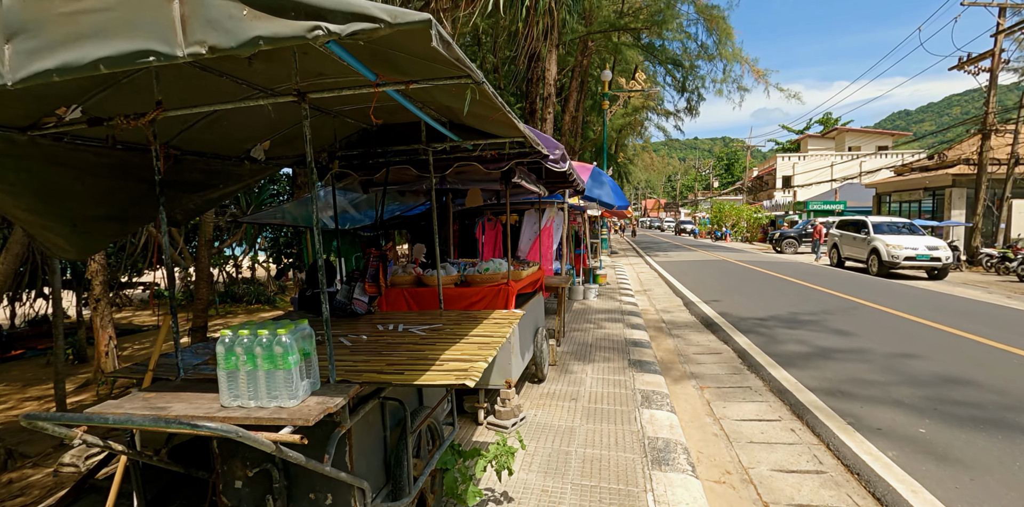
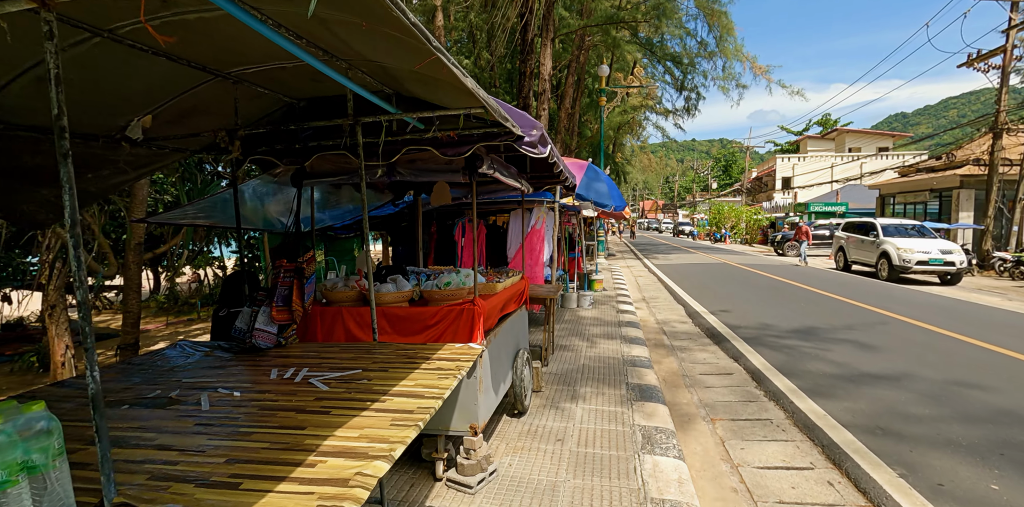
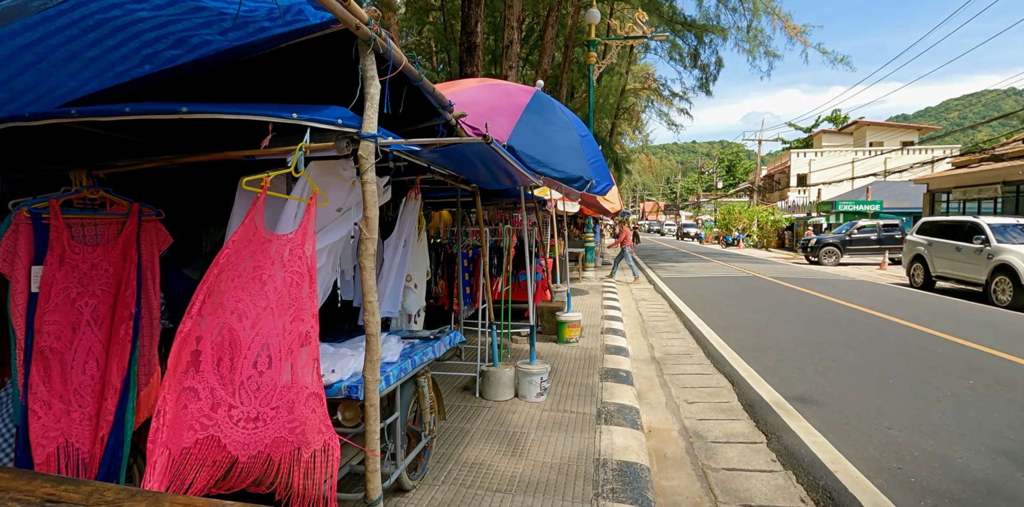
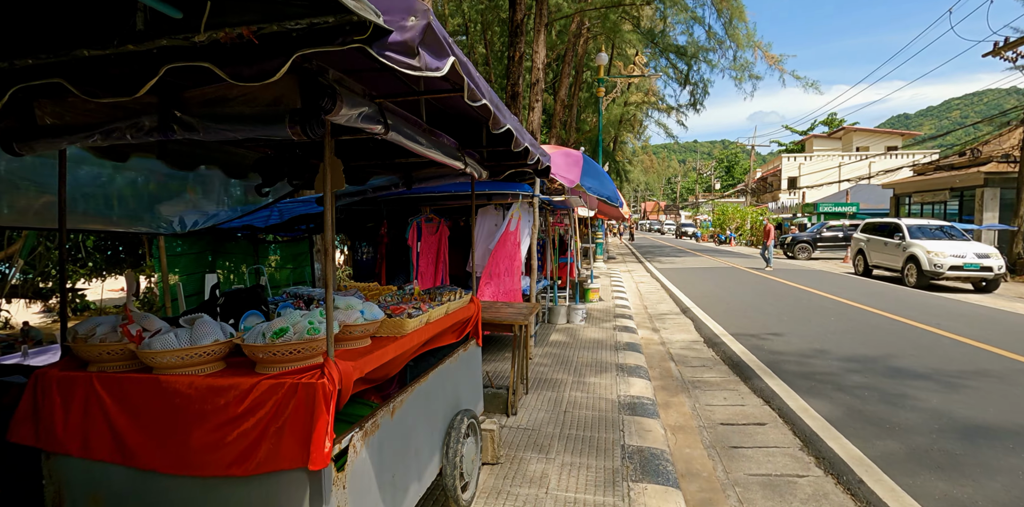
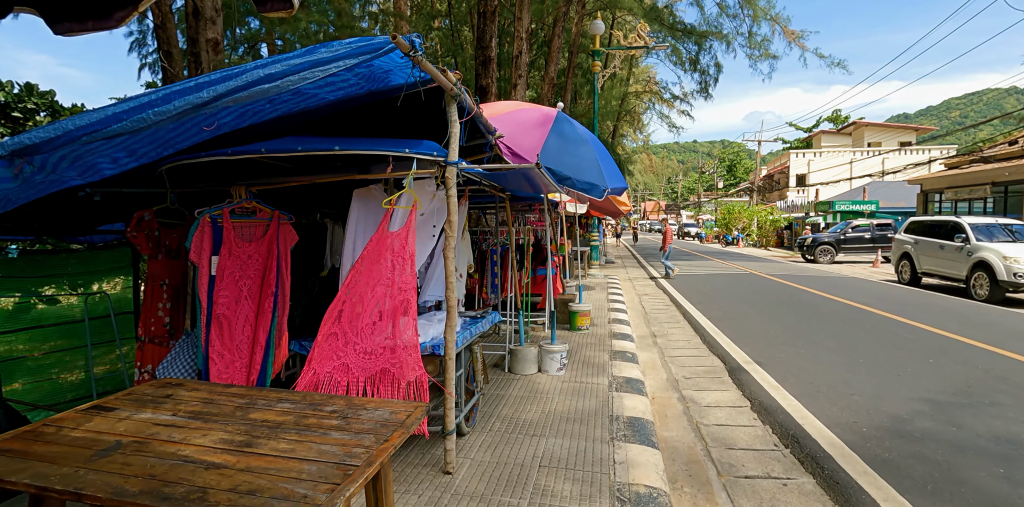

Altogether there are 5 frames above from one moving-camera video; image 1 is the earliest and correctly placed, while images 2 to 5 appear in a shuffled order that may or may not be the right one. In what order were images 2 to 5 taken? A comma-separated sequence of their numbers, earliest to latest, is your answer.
2, 4, 5, 3
